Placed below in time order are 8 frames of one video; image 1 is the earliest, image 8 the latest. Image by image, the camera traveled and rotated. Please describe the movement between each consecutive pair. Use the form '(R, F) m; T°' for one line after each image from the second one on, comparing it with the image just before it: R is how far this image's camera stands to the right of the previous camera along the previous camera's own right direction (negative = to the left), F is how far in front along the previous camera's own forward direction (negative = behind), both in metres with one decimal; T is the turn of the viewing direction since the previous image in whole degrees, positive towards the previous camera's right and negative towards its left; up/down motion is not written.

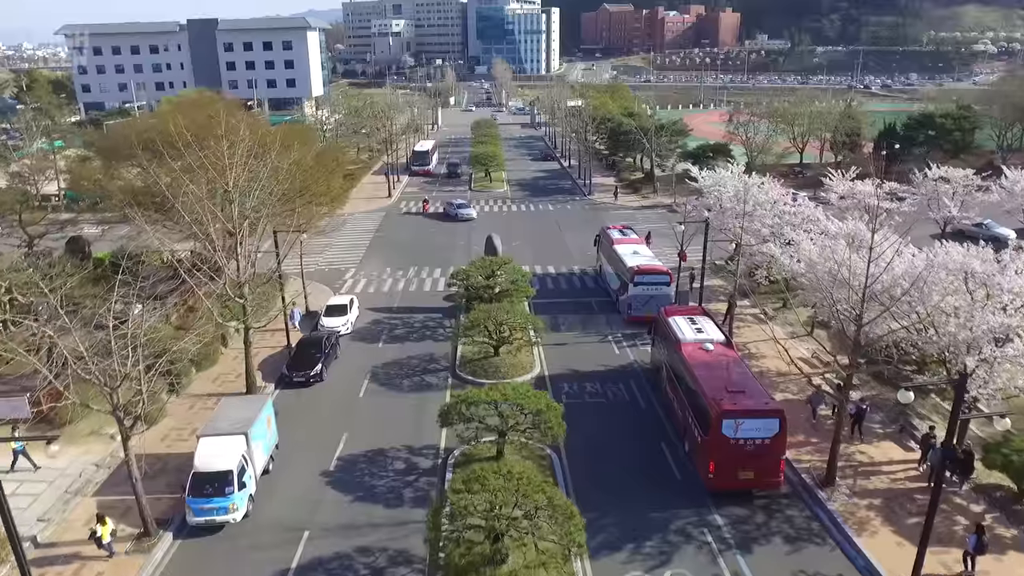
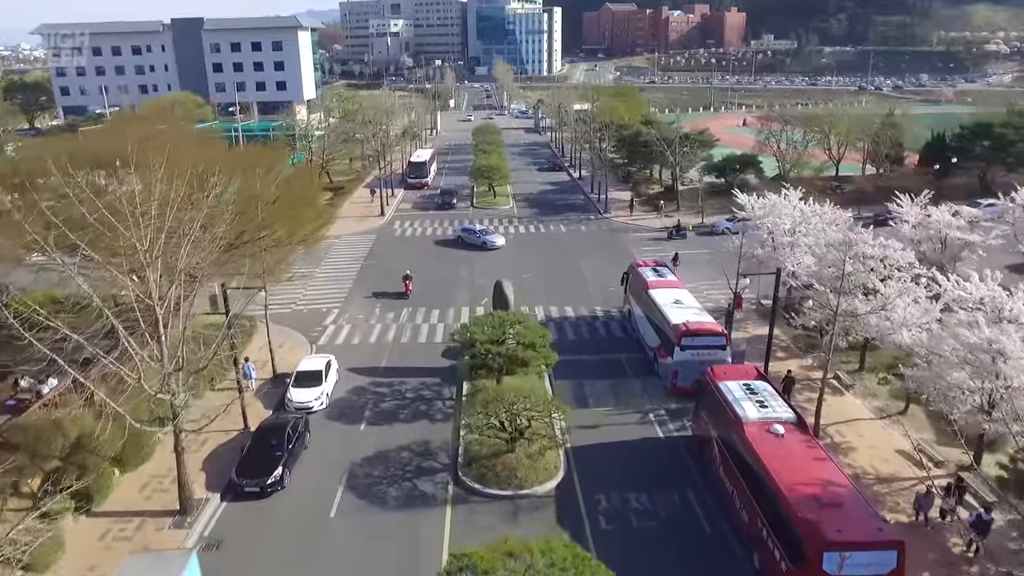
(-0.6, +6.2) m; 0°
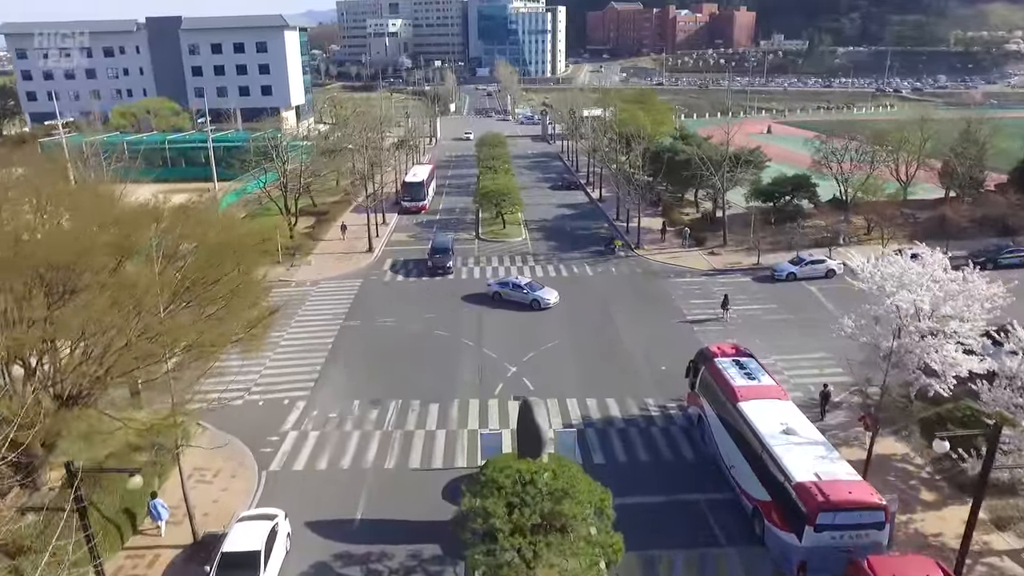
(-0.9, +8.8) m; 0°
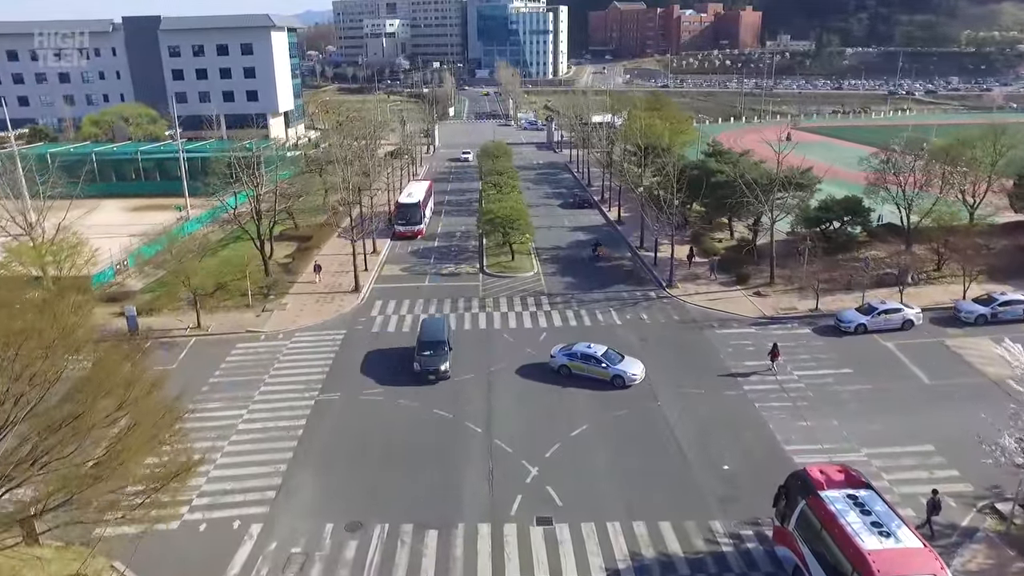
(-0.7, +6.5) m; 0°
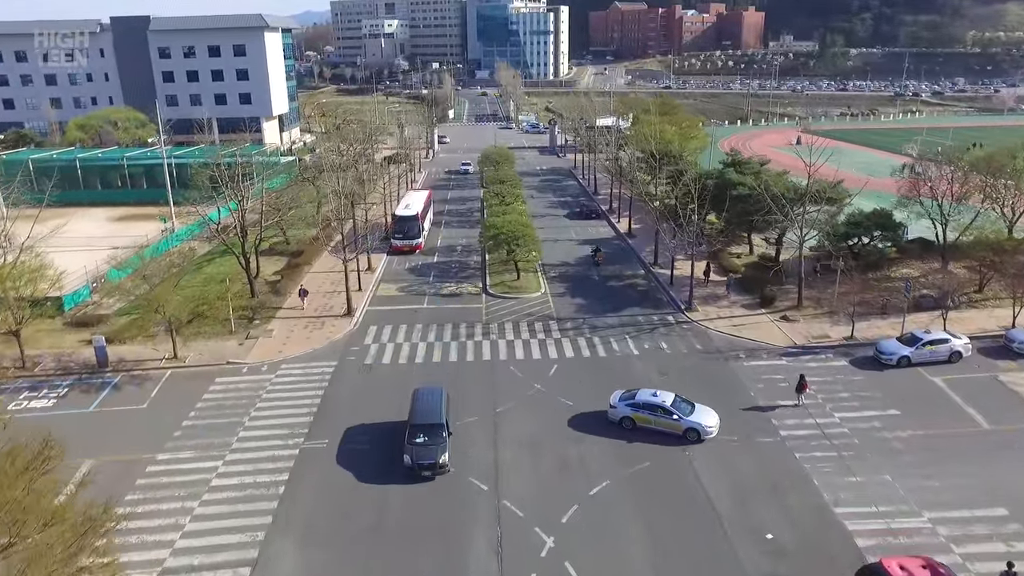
(-0.3, +3.0) m; 0°
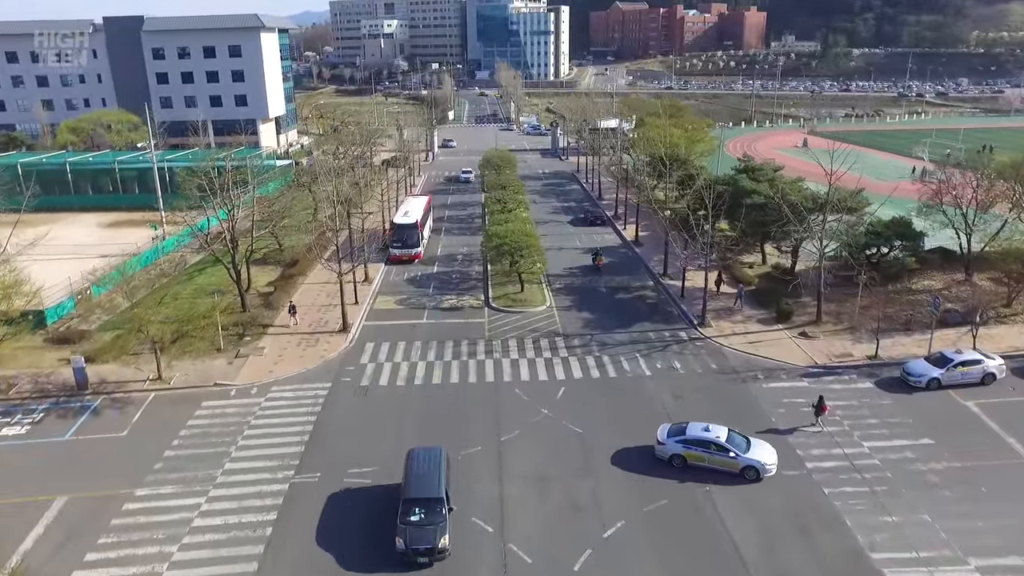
(-0.2, +1.7) m; 0°
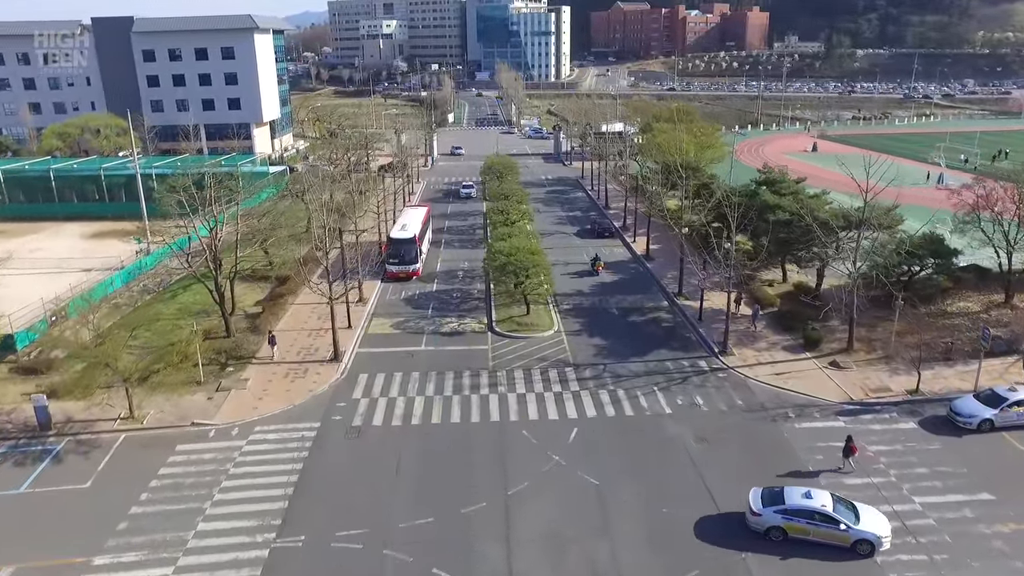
(-0.3, +2.6) m; 0°
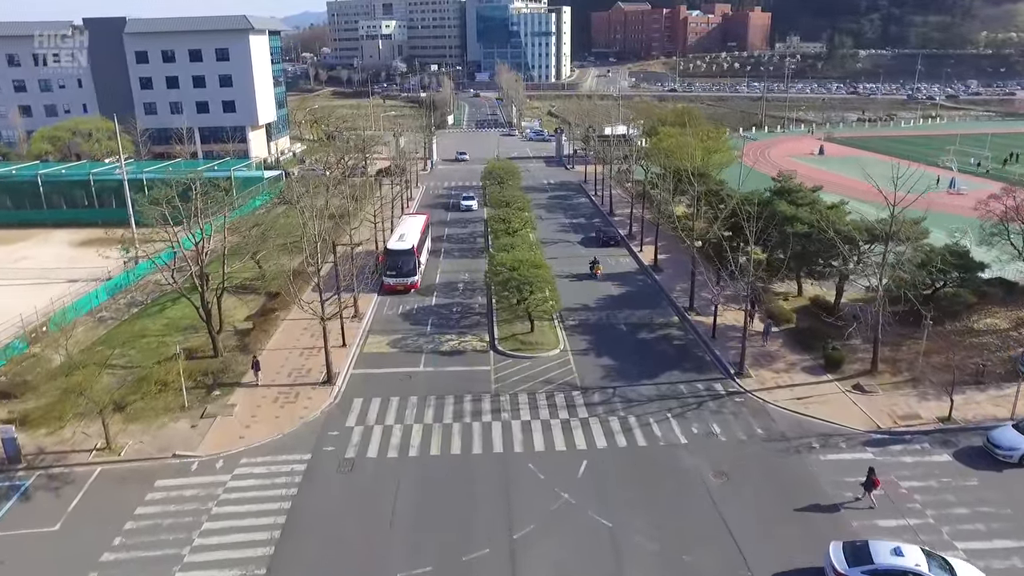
(-0.2, +1.8) m; 0°
